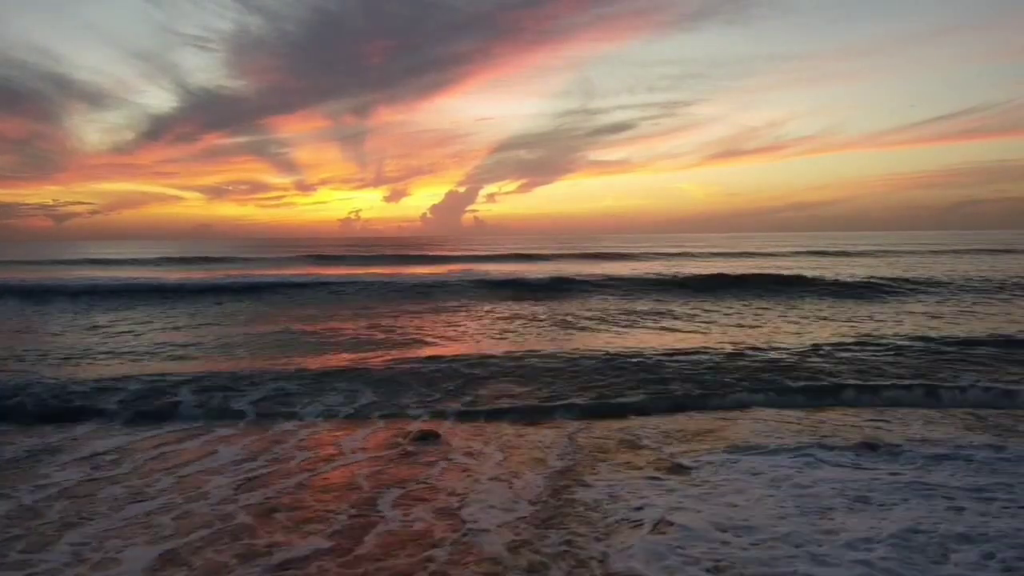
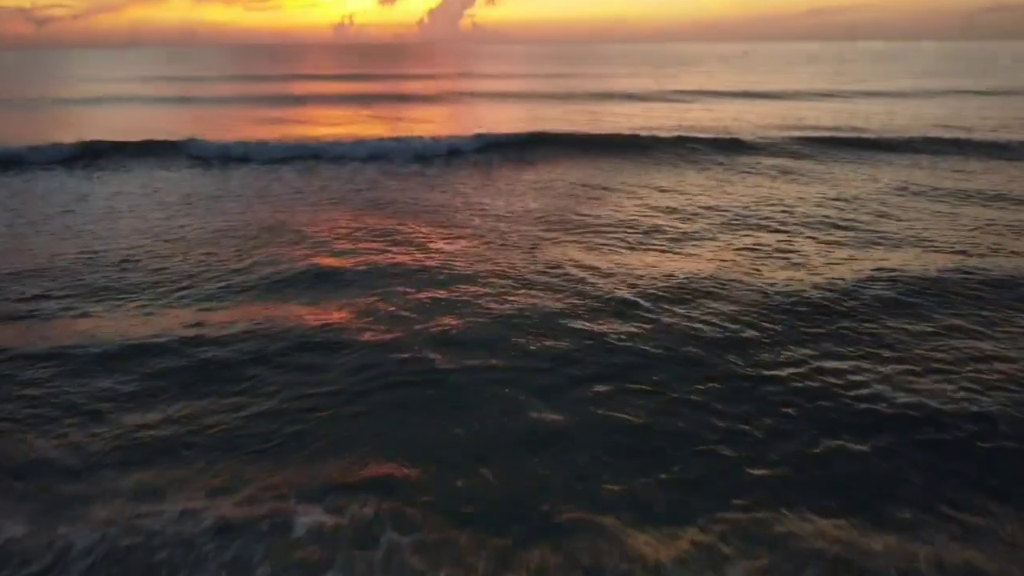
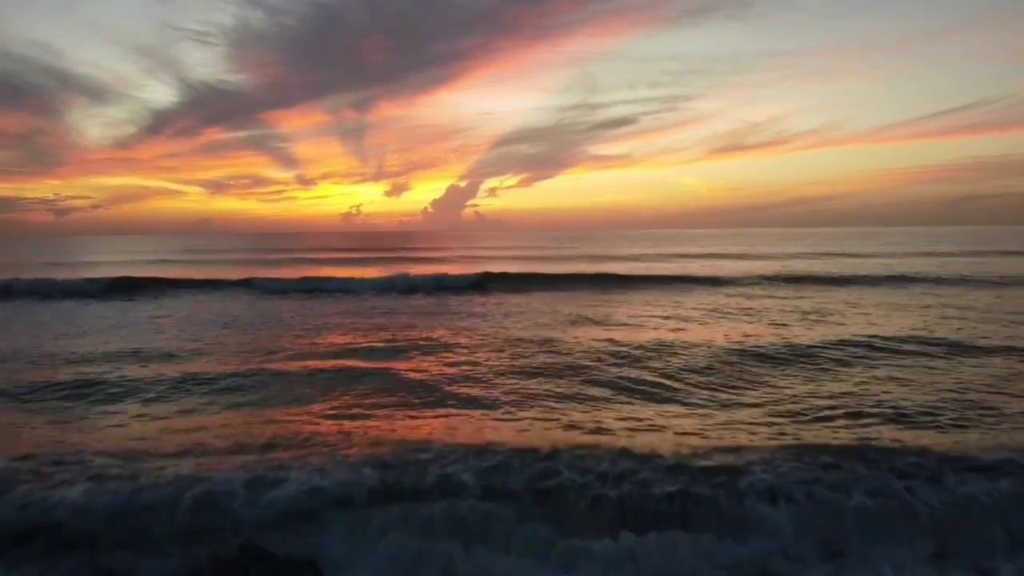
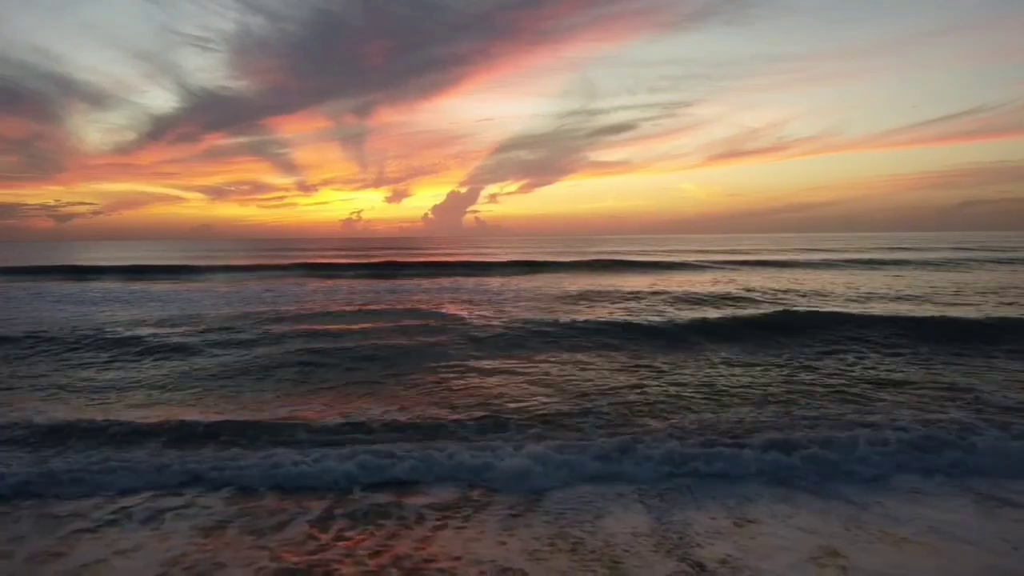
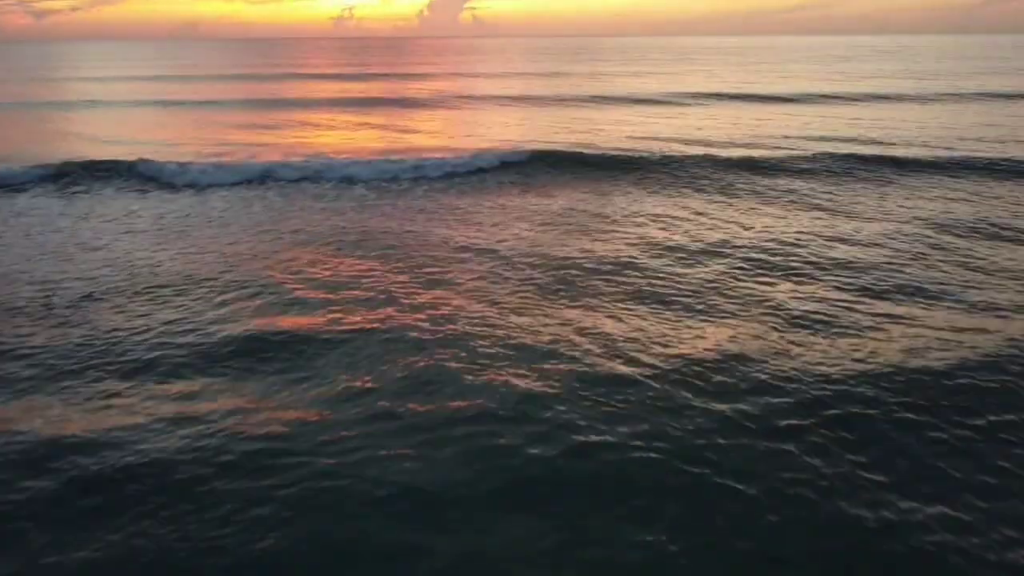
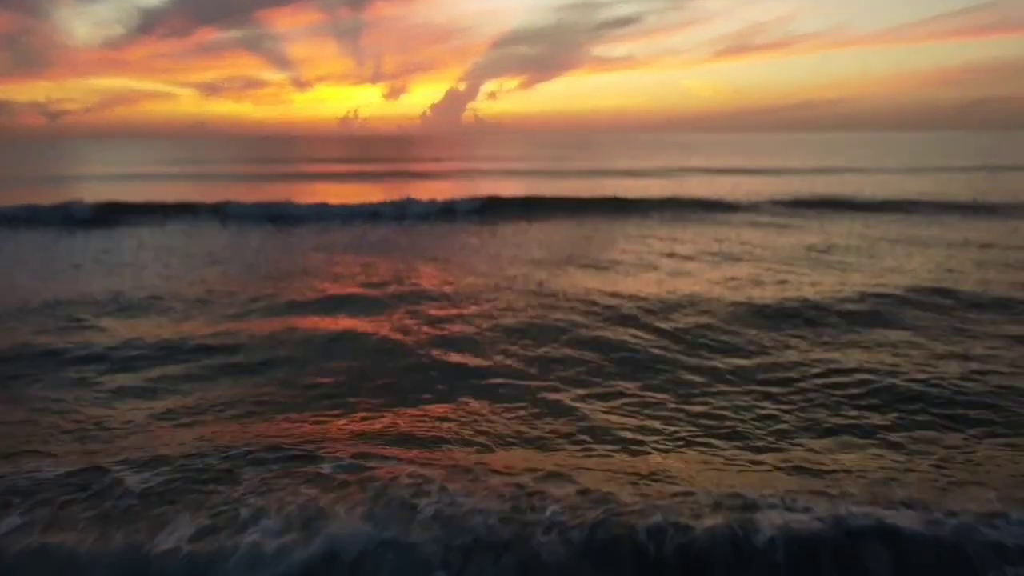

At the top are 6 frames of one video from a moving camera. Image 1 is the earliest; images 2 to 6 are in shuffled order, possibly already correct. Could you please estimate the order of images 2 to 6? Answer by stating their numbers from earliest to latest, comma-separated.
4, 3, 6, 2, 5
